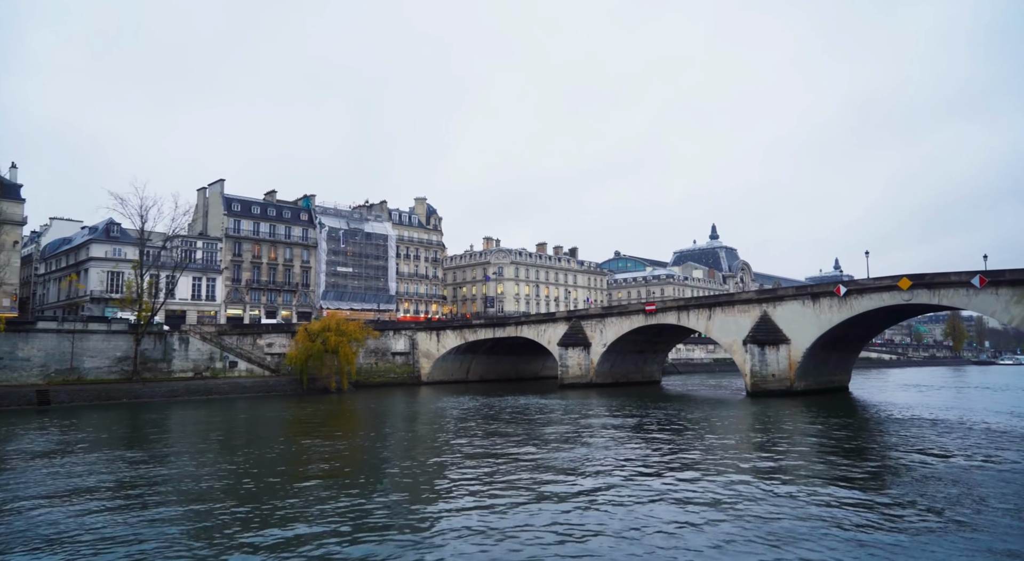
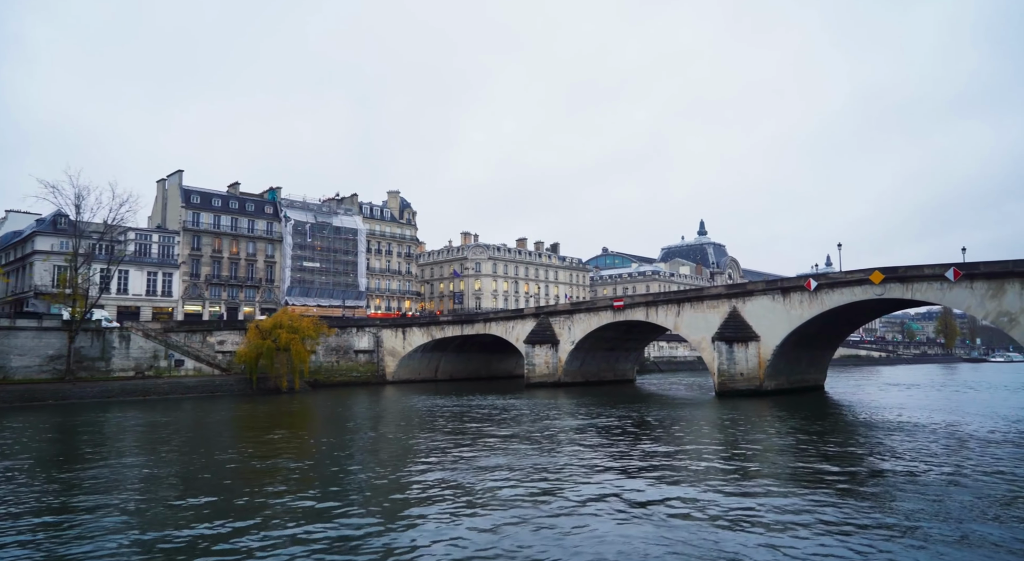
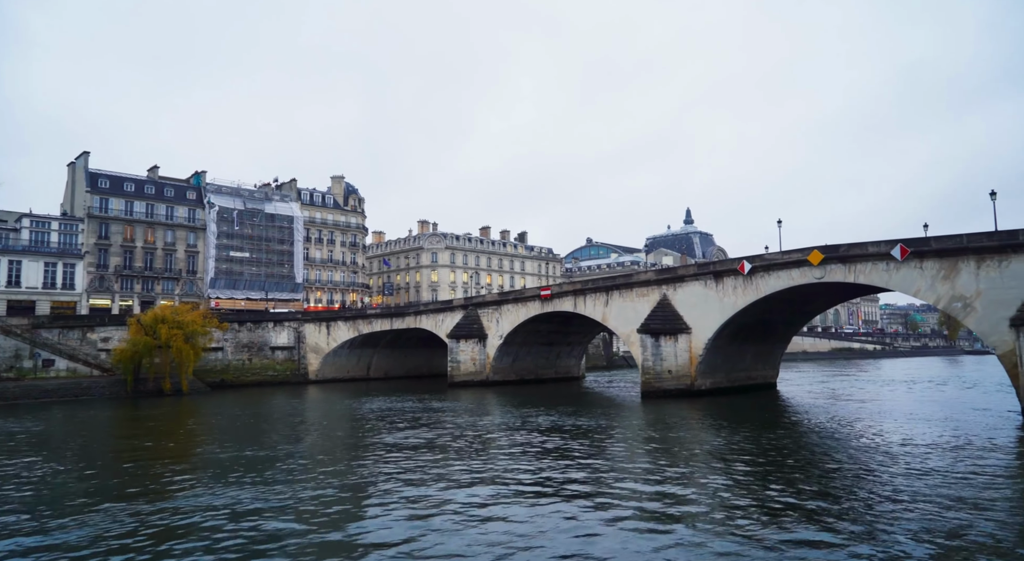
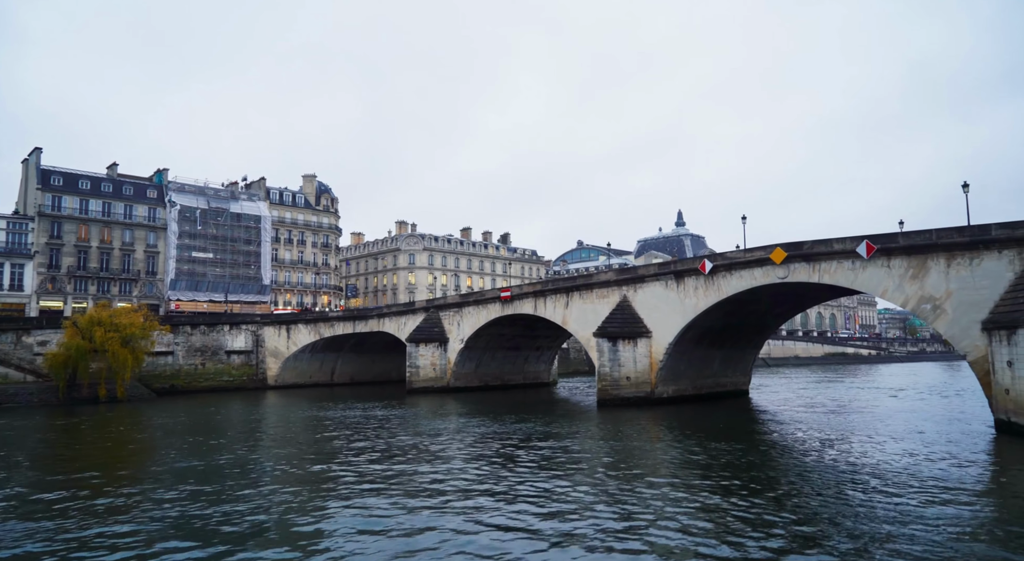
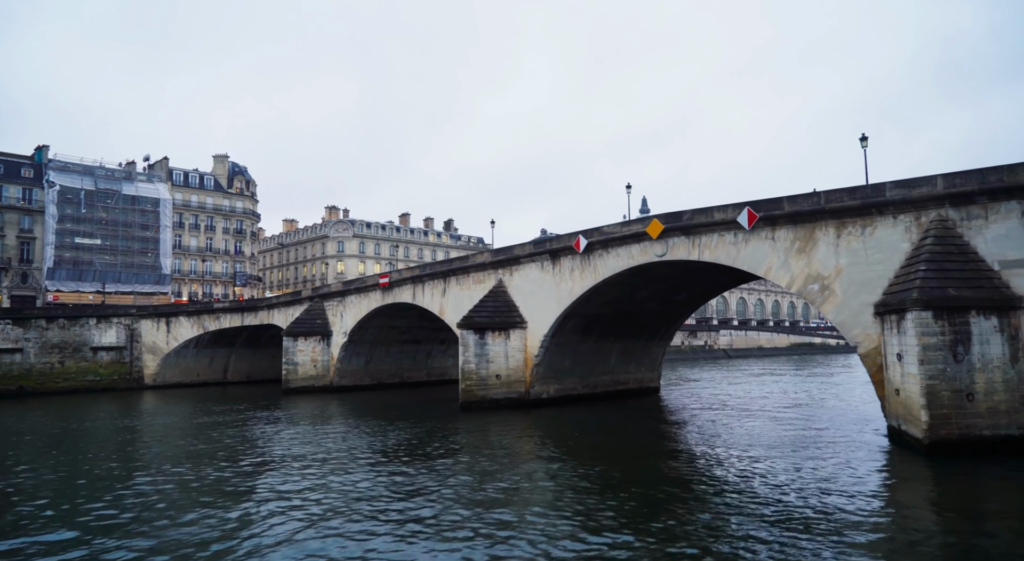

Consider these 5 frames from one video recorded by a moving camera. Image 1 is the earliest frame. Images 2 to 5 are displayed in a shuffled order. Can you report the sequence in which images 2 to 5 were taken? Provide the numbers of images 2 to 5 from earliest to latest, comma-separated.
2, 3, 4, 5
